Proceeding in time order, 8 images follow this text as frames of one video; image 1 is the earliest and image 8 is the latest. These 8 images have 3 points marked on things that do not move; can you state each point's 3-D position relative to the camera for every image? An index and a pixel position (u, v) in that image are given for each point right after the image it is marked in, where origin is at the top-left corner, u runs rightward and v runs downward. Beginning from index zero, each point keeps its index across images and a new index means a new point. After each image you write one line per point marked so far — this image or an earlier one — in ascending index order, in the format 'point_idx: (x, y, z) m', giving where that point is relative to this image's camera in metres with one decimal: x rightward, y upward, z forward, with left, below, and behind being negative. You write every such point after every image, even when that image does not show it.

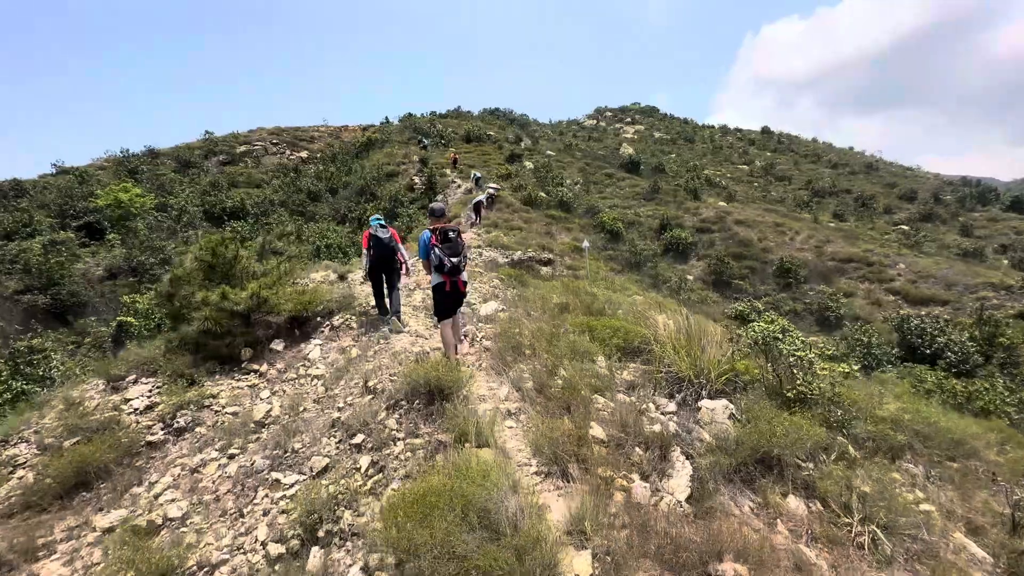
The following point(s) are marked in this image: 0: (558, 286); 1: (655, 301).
0: (+1.2, 0.0, +12.5) m
1: (+3.6, -0.4, +11.8) m
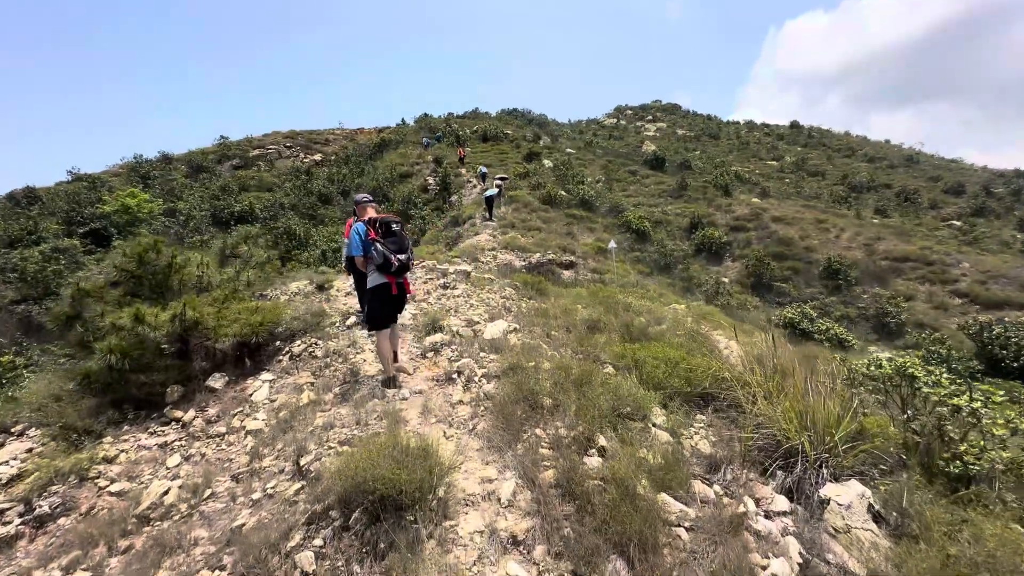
0: (+1.6, -0.2, +10.5) m
1: (+4.0, -0.6, +9.7) m
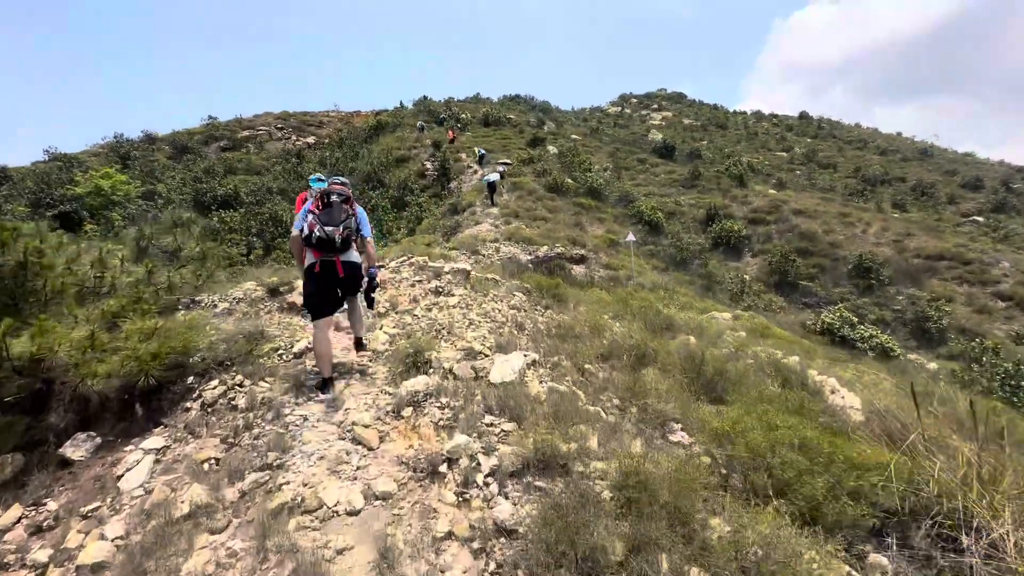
0: (+1.8, -0.2, +8.5) m
1: (+4.1, -0.8, +7.7) m
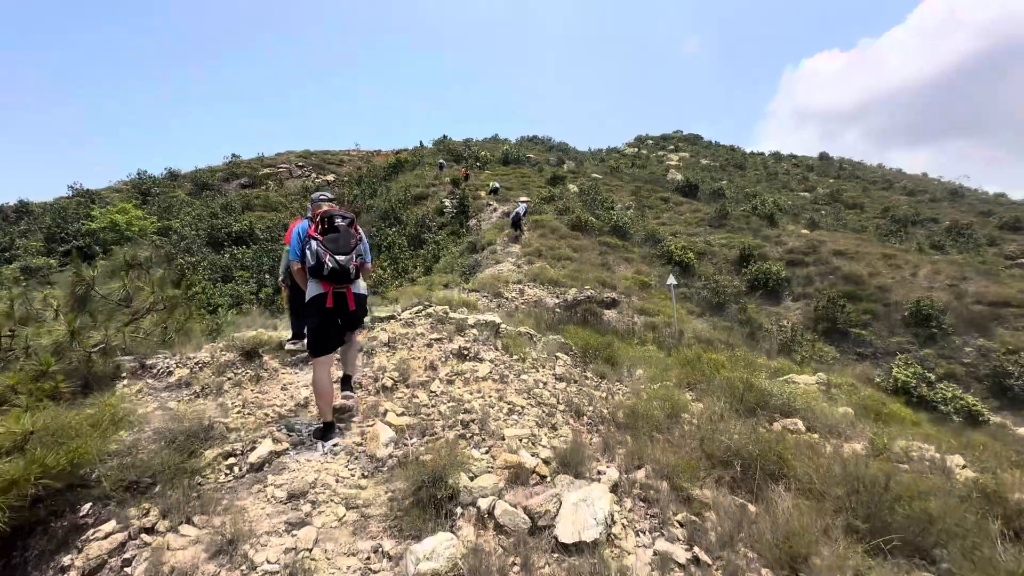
0: (+2.3, -1.1, +6.8) m
1: (+4.7, -1.6, +5.9) m
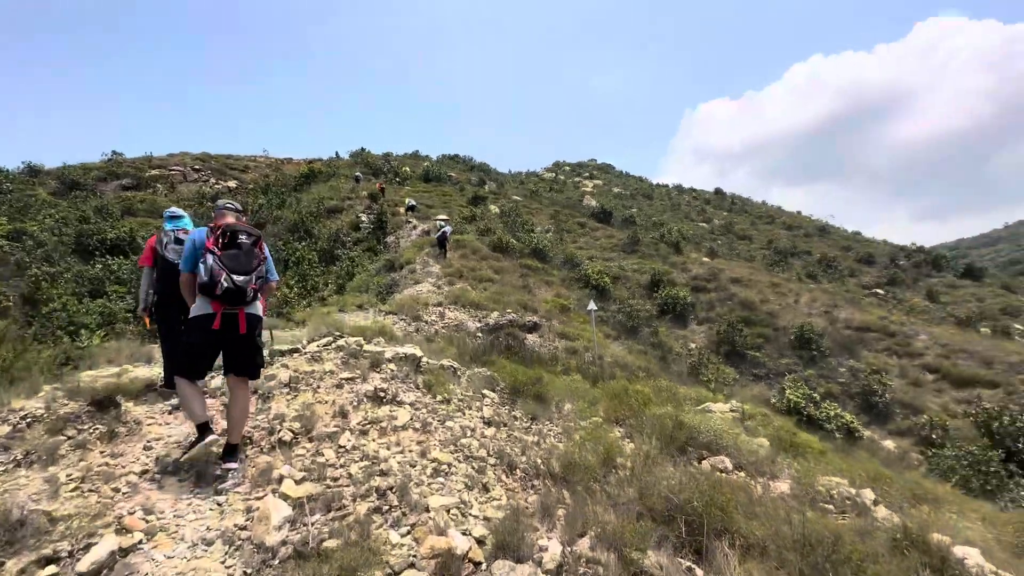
0: (+1.2, -1.5, +6.7) m
1: (+3.7, -2.0, +6.2) m
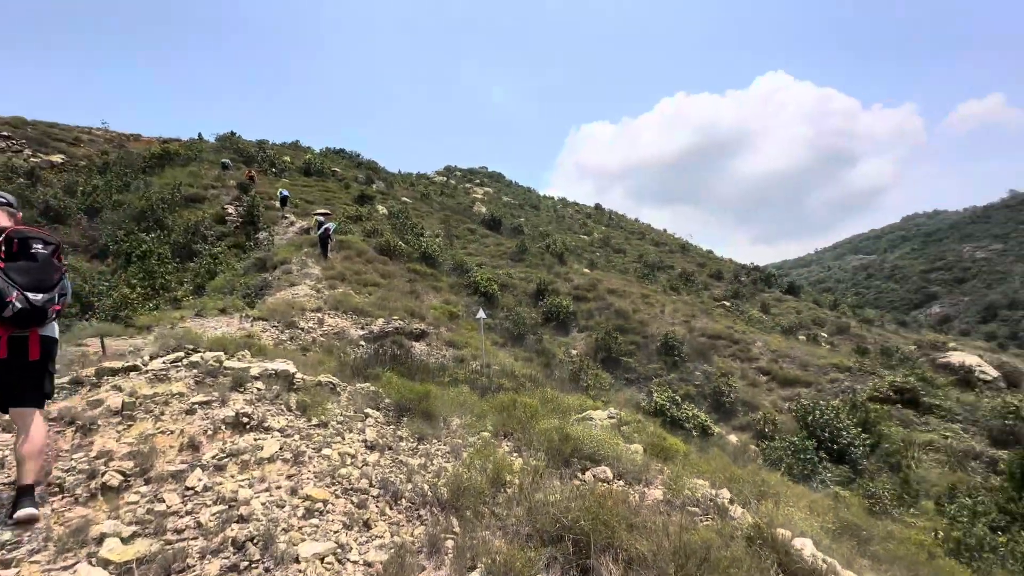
0: (-0.3, -1.7, +6.6) m
1: (+2.1, -2.3, +6.7) m
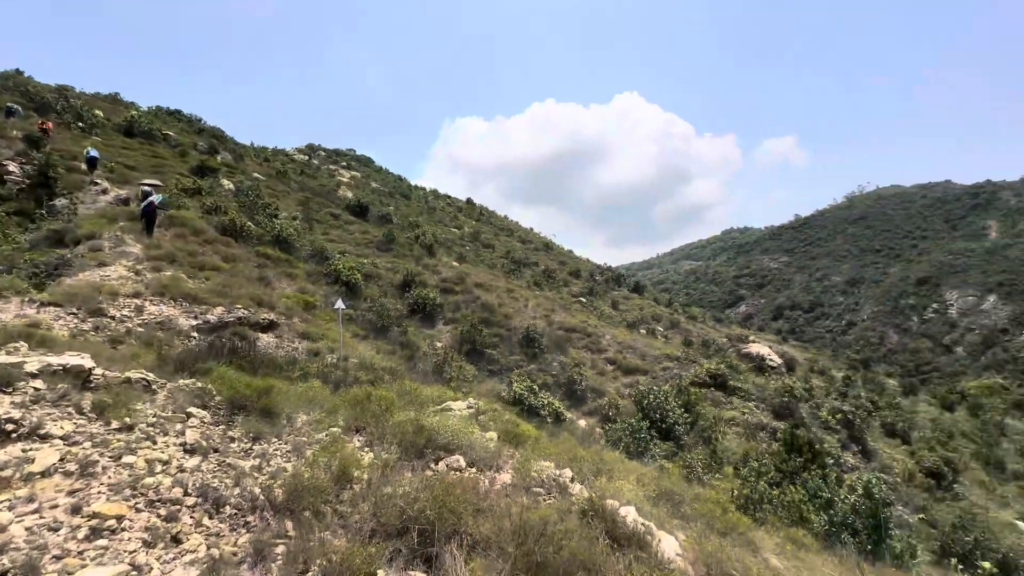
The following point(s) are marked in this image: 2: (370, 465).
0: (-2.3, -1.5, +6.2) m
1: (+0.1, -2.2, +7.0) m
2: (-1.4, -1.7, +4.5) m
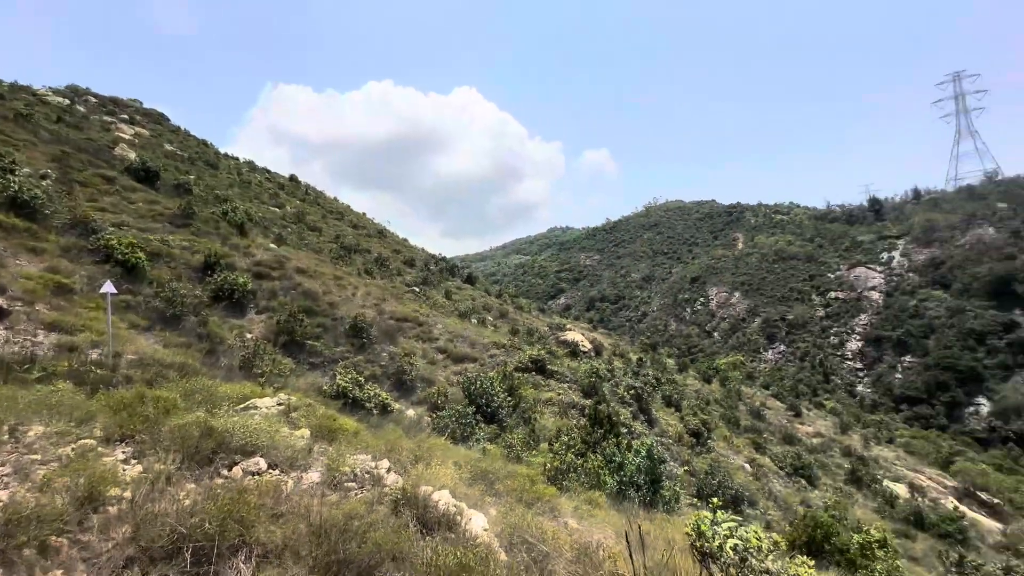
0: (-4.4, -1.3, +5.0) m
1: (-2.5, -2.0, +6.6) m
2: (-3.0, -1.5, +3.7) m
